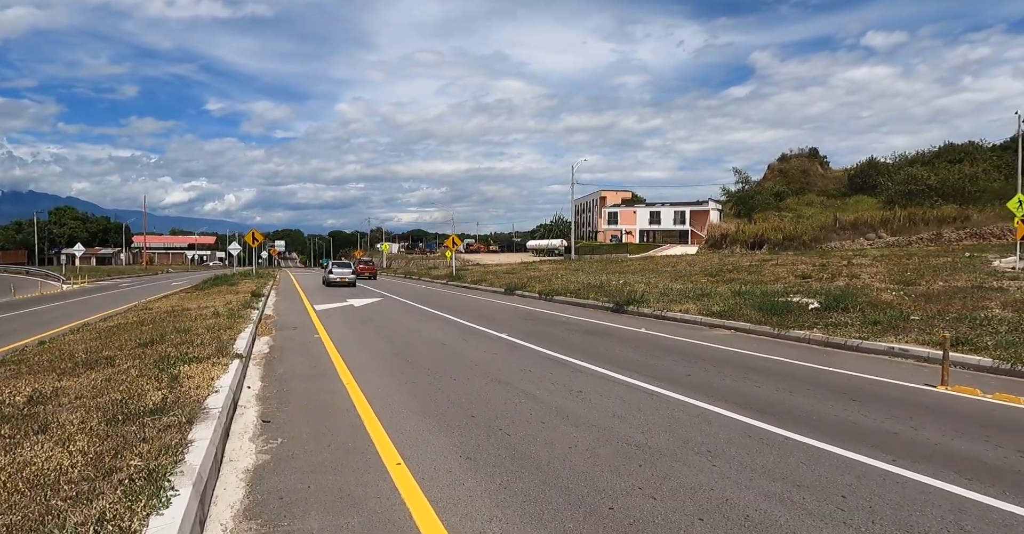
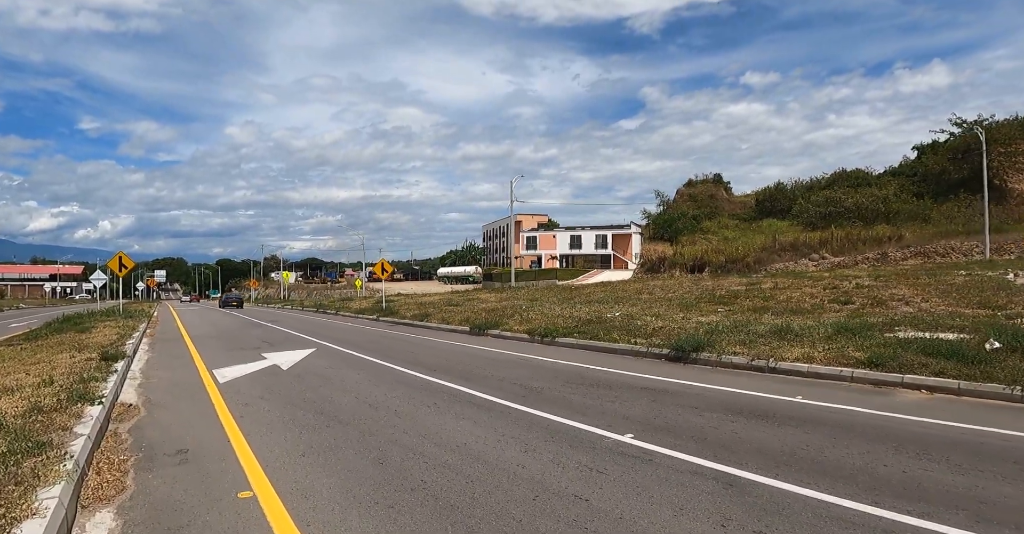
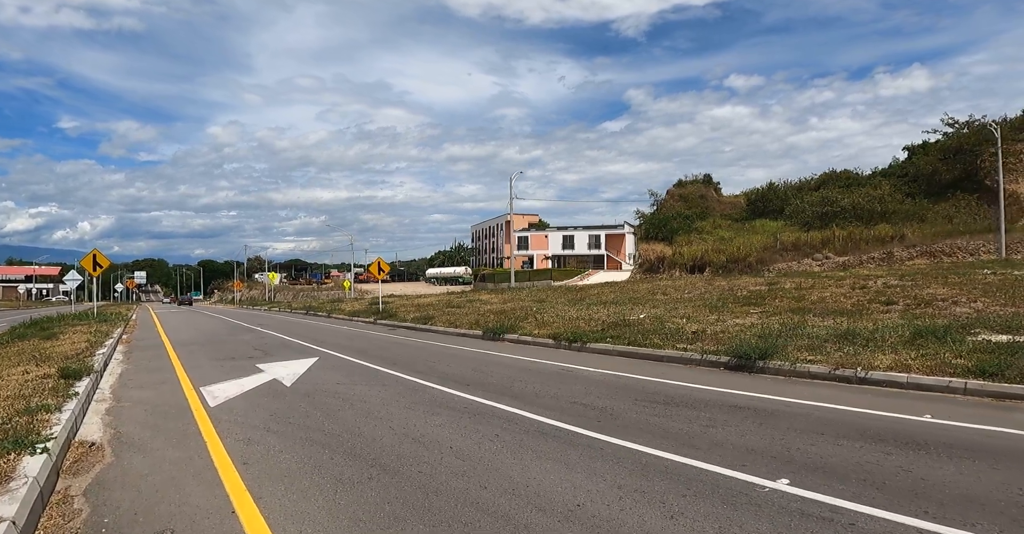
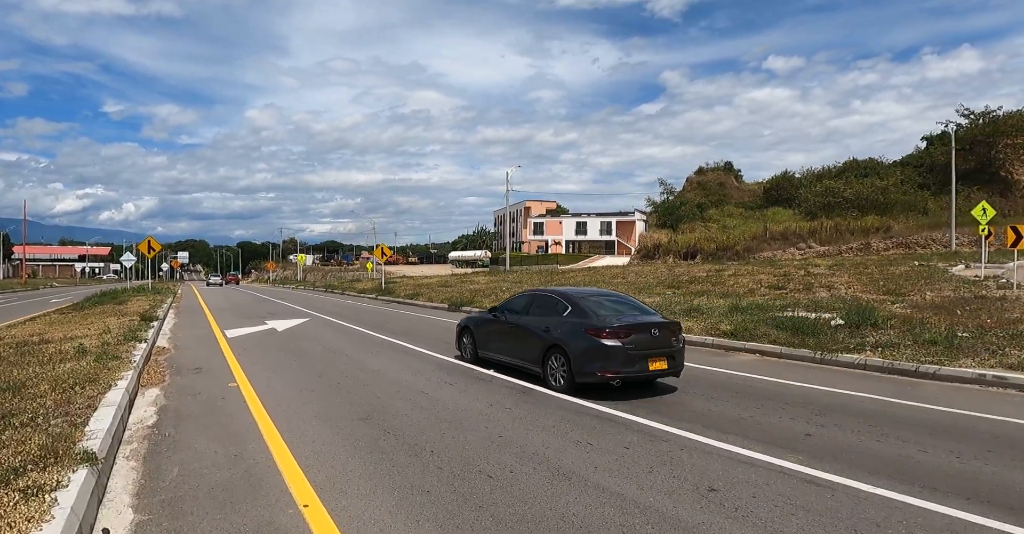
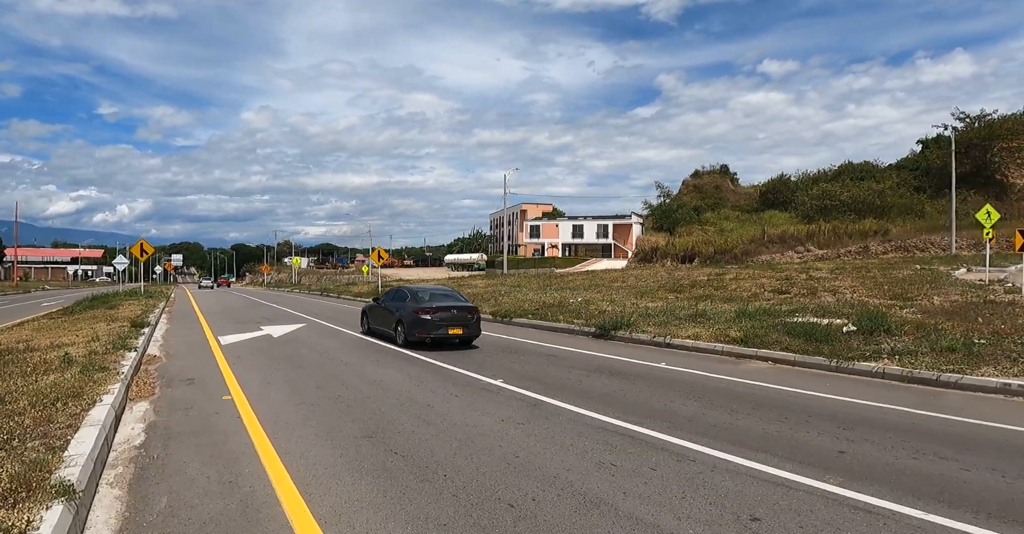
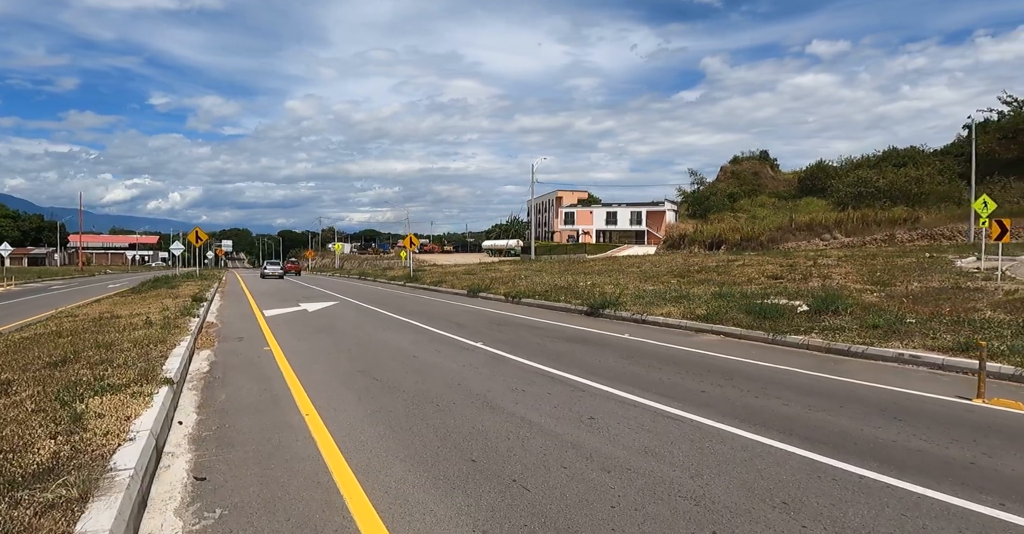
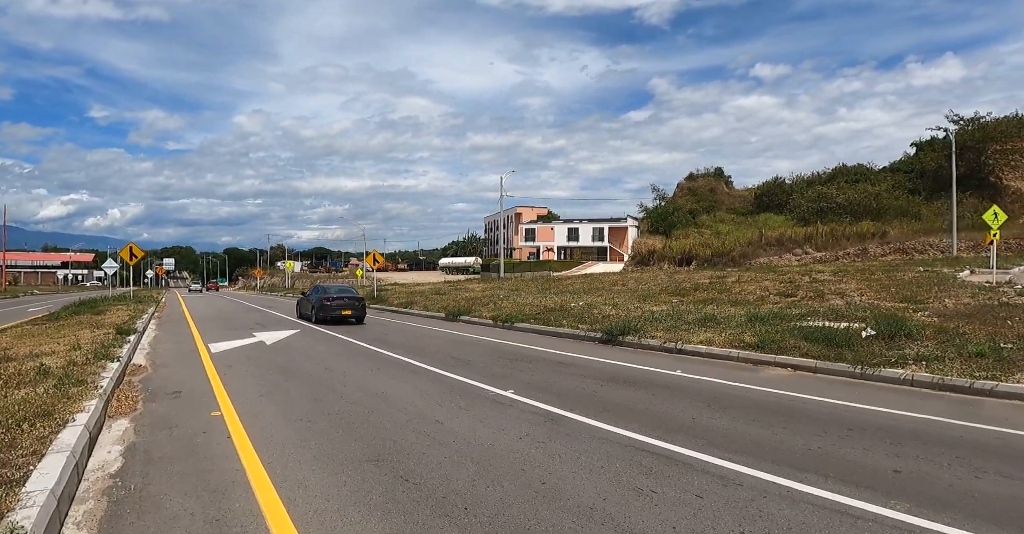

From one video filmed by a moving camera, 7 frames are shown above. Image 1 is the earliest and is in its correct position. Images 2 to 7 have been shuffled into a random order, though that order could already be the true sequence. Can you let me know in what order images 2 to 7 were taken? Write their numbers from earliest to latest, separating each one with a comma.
6, 4, 5, 7, 2, 3
